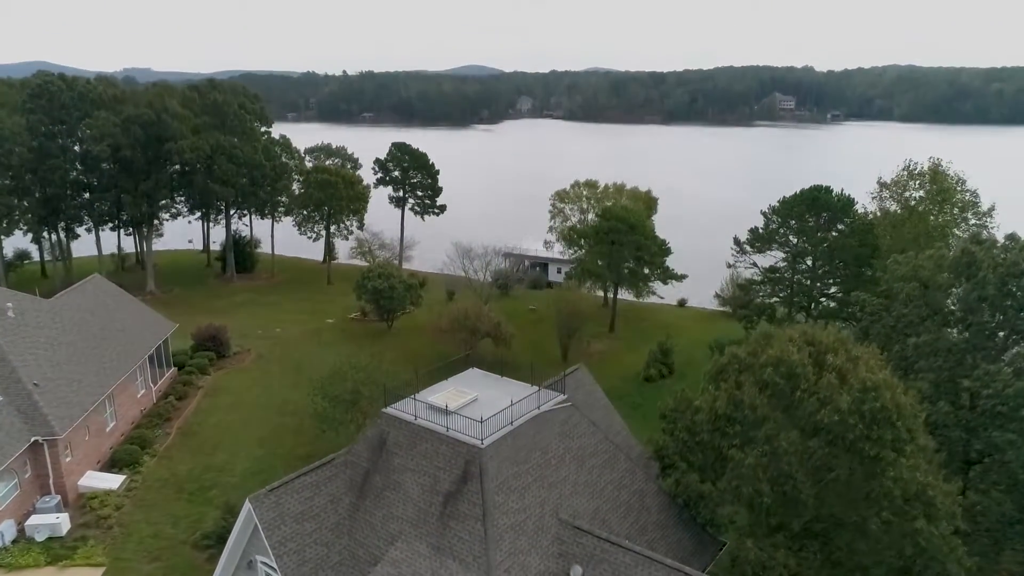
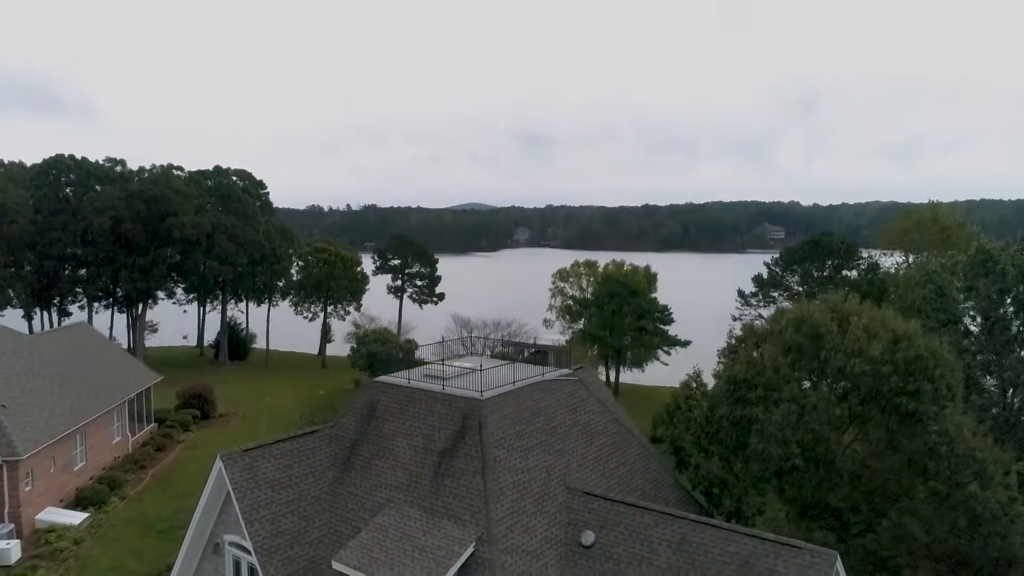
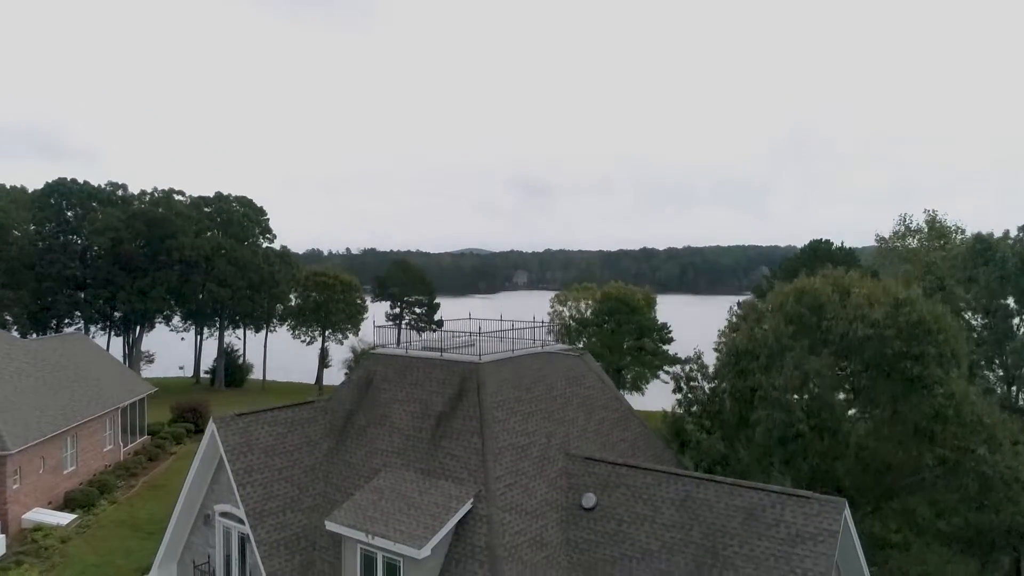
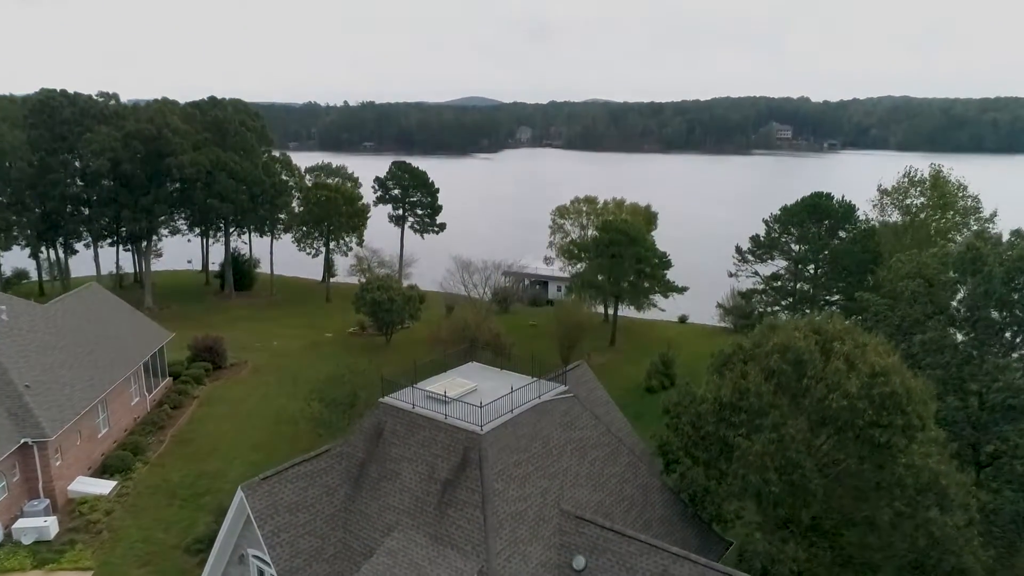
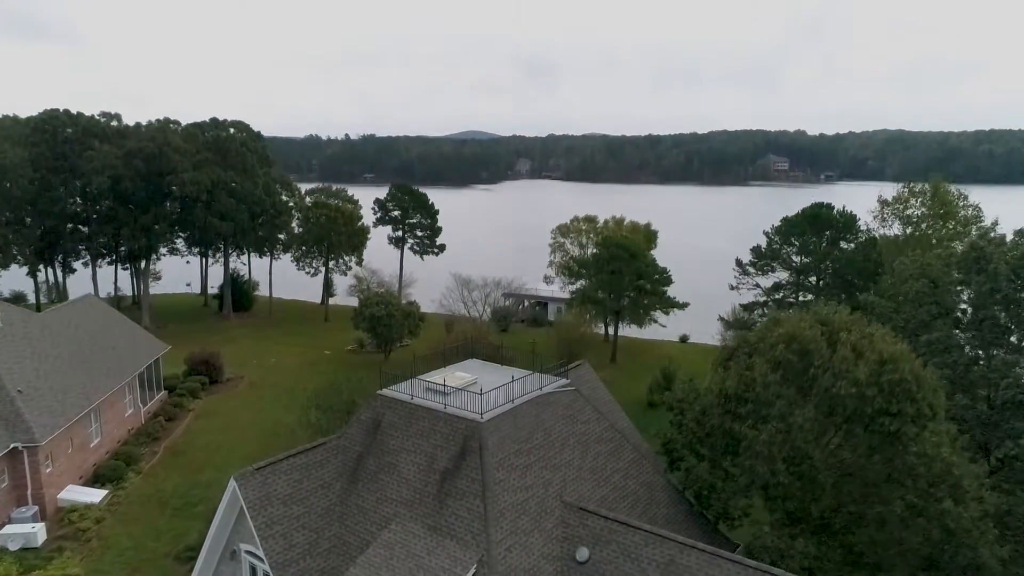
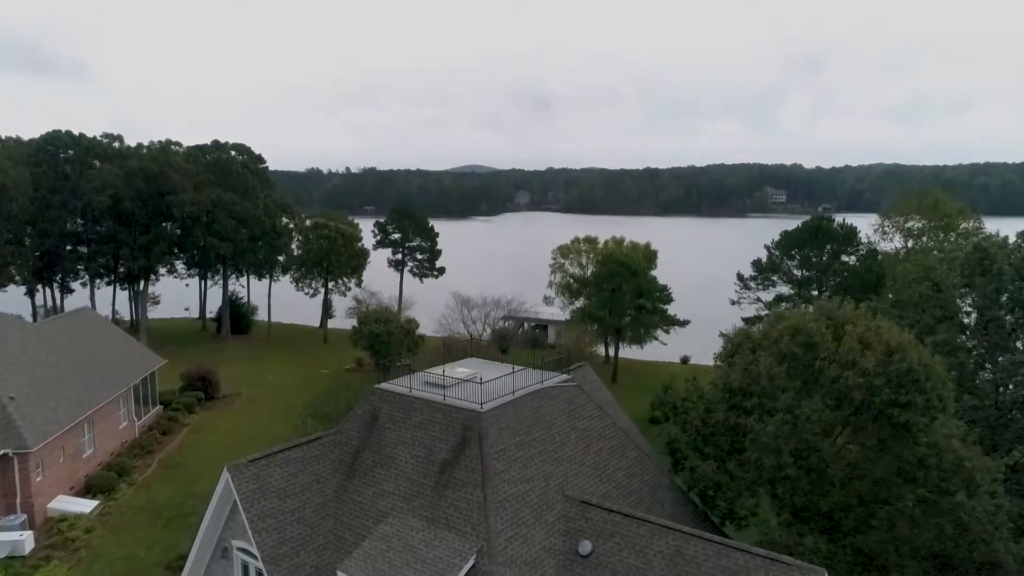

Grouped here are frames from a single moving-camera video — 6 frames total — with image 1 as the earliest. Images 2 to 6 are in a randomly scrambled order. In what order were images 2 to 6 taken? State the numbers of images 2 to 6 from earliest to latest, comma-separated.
4, 5, 6, 2, 3
